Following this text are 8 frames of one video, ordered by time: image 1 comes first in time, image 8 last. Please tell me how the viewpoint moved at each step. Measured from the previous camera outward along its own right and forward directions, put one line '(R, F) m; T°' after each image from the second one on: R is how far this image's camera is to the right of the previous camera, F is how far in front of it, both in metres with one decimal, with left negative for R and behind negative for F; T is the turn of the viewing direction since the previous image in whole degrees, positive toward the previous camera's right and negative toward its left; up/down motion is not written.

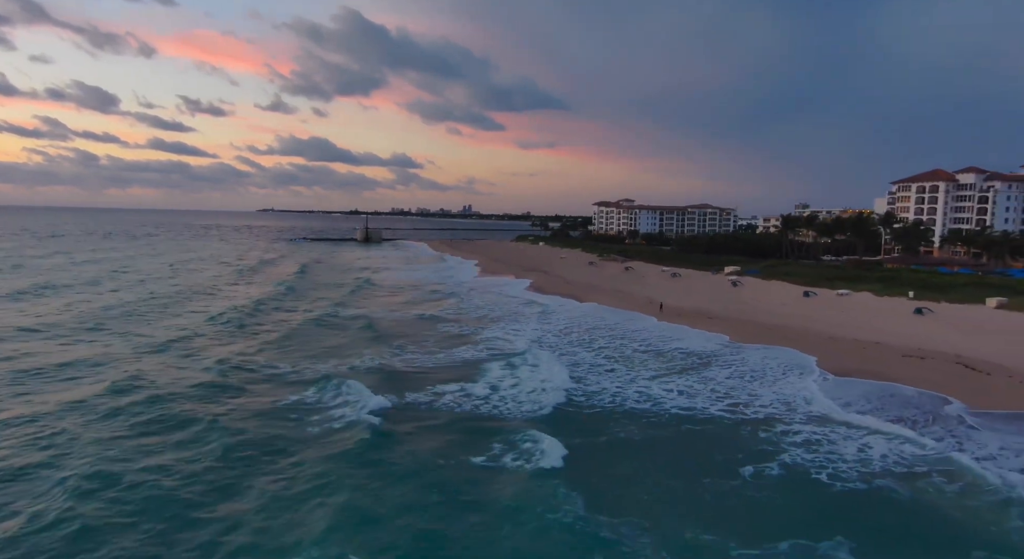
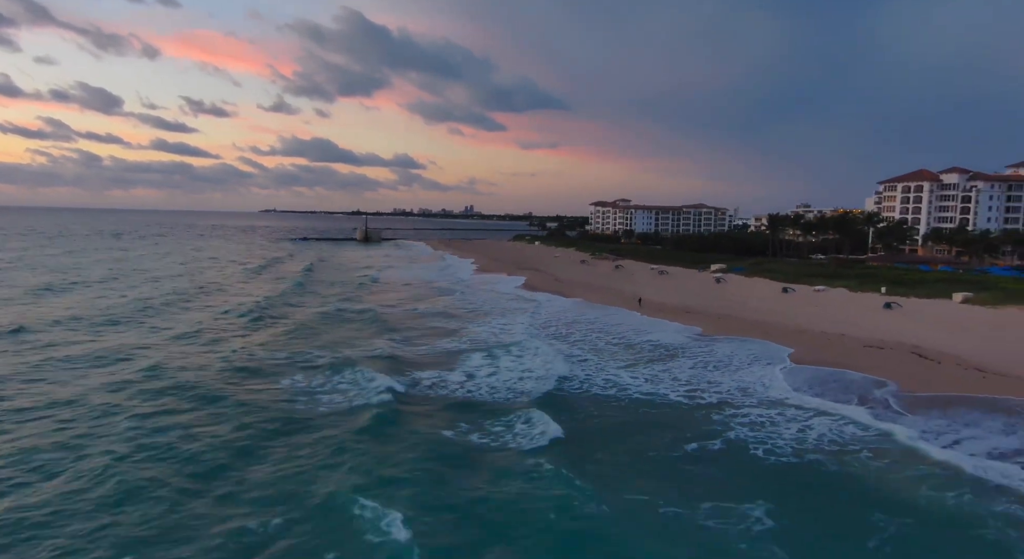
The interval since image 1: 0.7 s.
(+0.8, -1.0) m; 0°
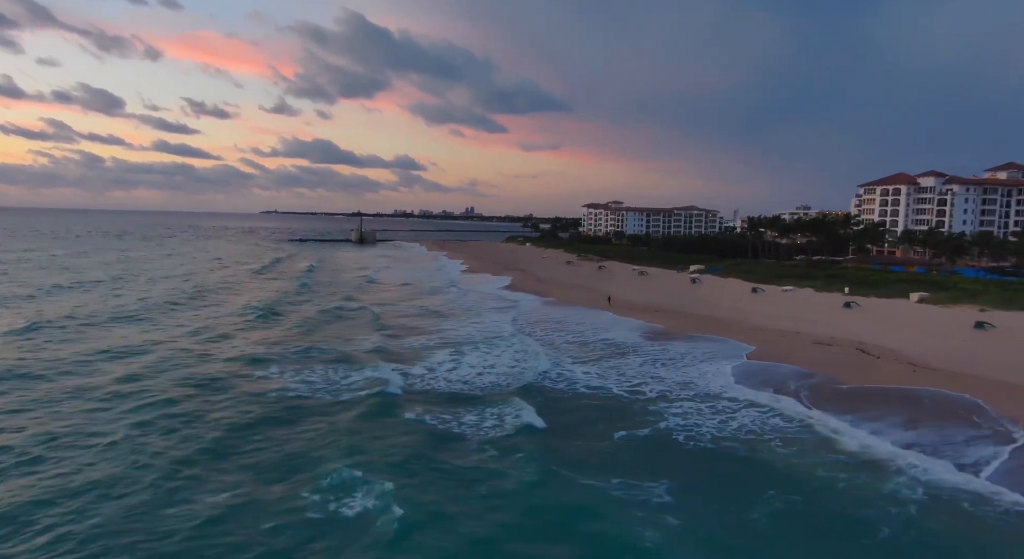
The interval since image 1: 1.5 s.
(+1.3, -0.9) m; 0°
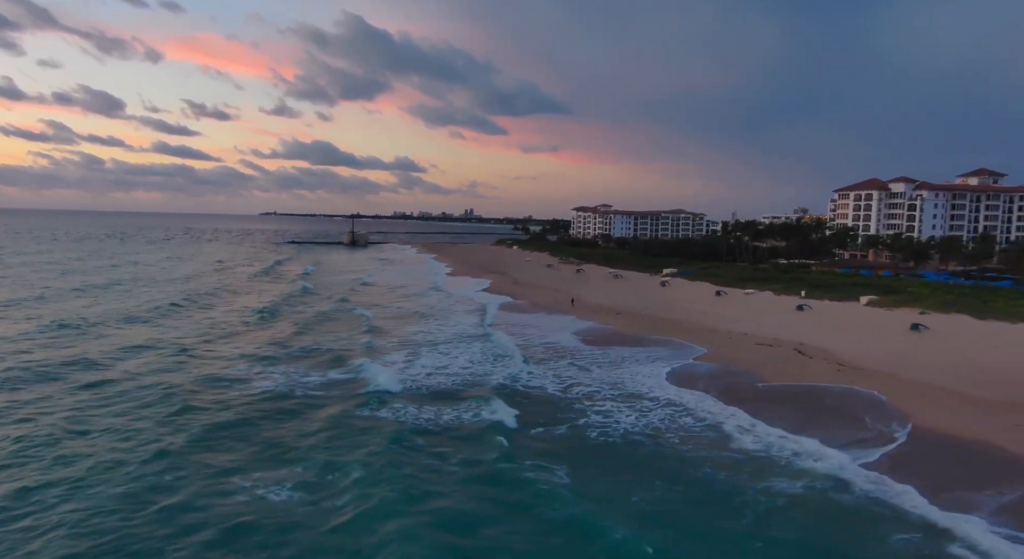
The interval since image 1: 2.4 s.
(+1.6, -1.0) m; 0°
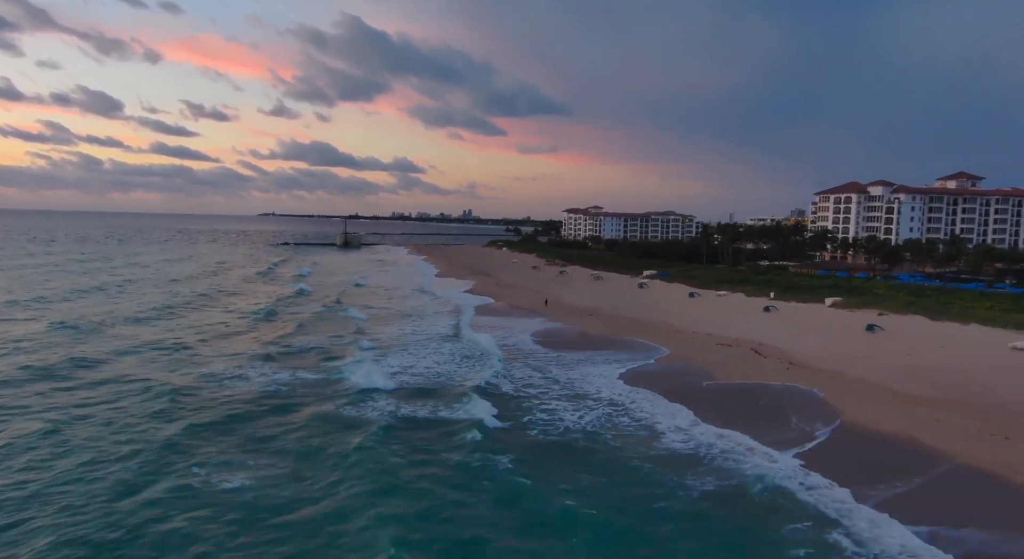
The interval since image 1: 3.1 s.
(+1.2, -0.7) m; 0°
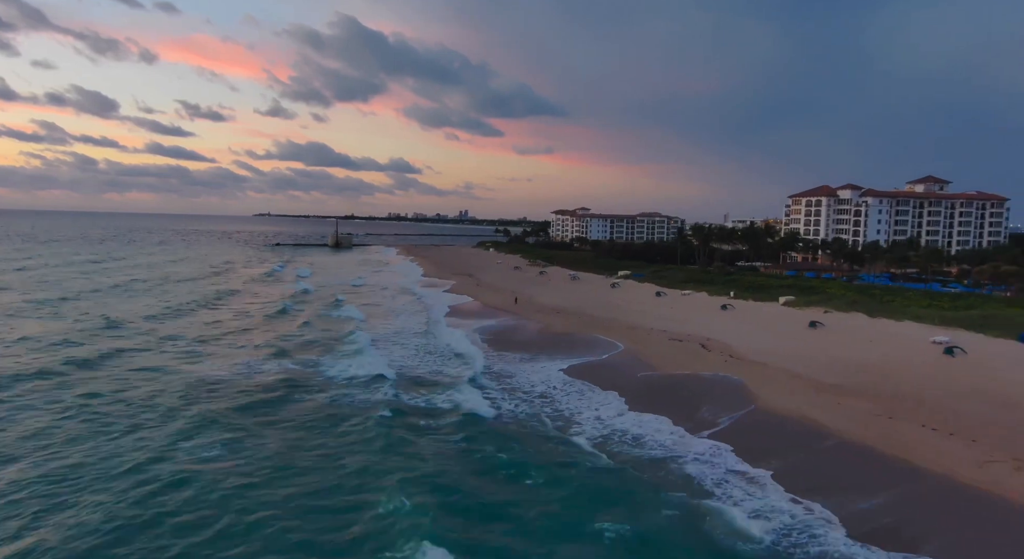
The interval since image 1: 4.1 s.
(+1.3, -1.5) m; 0°
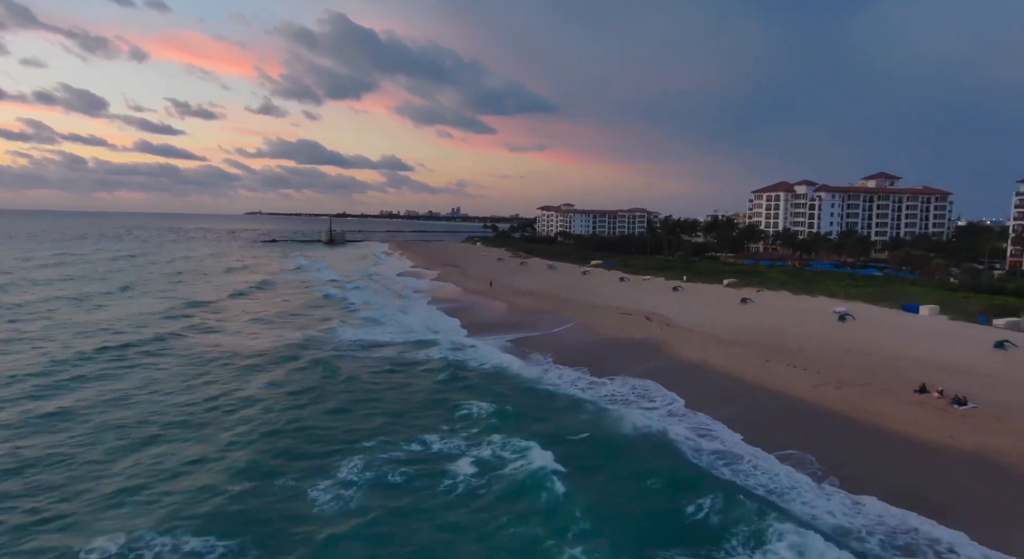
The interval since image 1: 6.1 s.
(+1.0, -3.8) m; +1°
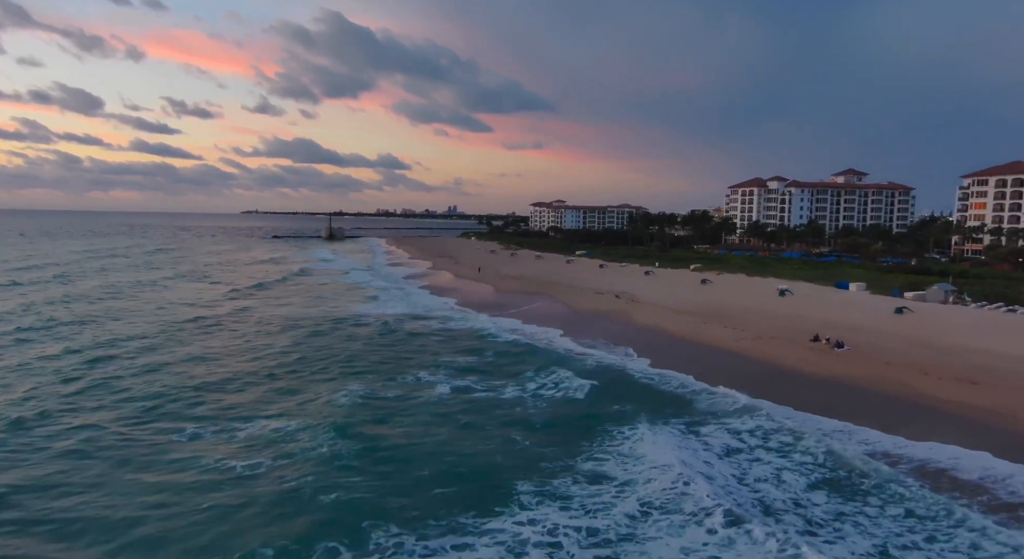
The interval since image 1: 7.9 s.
(+0.7, -3.4) m; 0°
